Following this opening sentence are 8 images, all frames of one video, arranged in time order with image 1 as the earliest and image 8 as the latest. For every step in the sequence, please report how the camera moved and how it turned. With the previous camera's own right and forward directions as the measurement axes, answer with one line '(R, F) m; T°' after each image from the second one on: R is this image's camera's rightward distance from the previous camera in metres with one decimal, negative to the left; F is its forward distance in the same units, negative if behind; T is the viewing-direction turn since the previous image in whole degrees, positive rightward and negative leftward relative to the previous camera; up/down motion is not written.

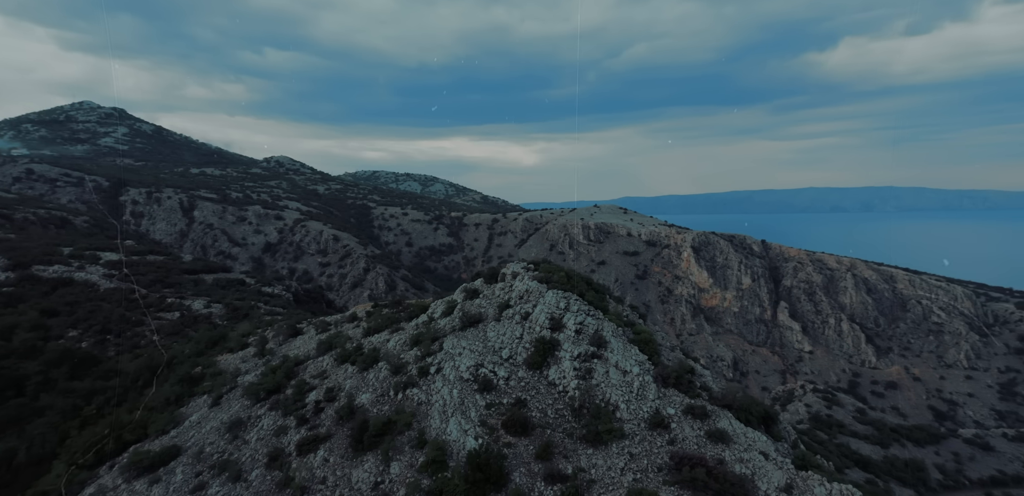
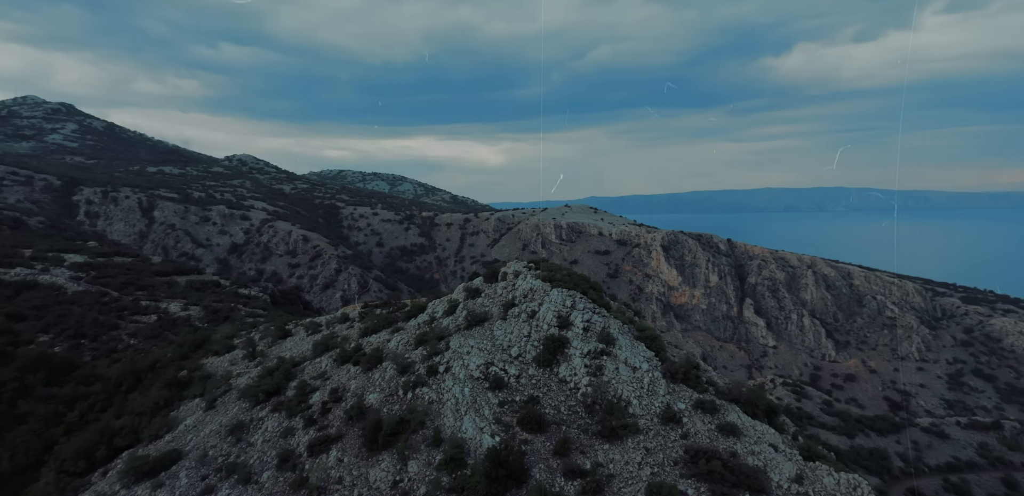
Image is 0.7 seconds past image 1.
(-1.2, -0.3) m; +3°
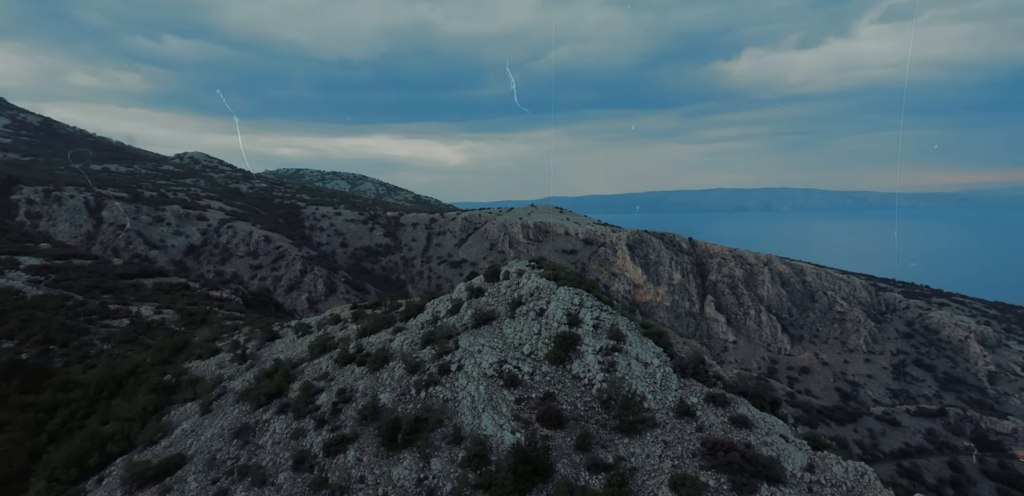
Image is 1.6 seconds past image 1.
(-1.5, -0.4) m; +4°
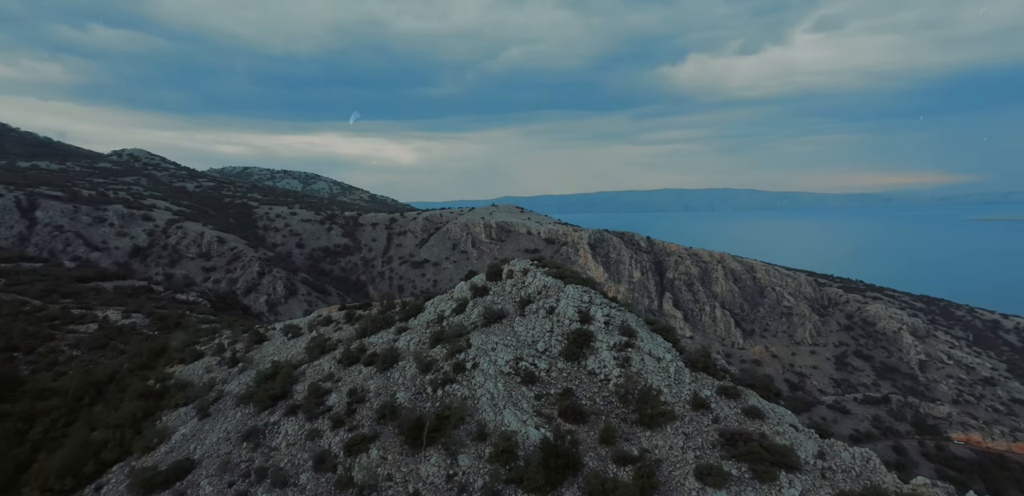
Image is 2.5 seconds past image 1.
(-1.9, -0.4) m; +5°
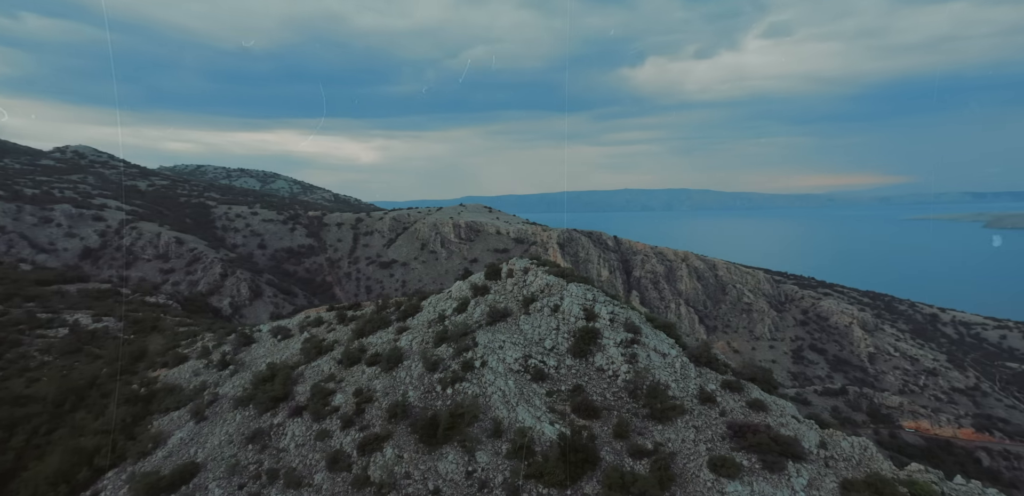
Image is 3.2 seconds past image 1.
(-1.4, -0.3) m; +4°
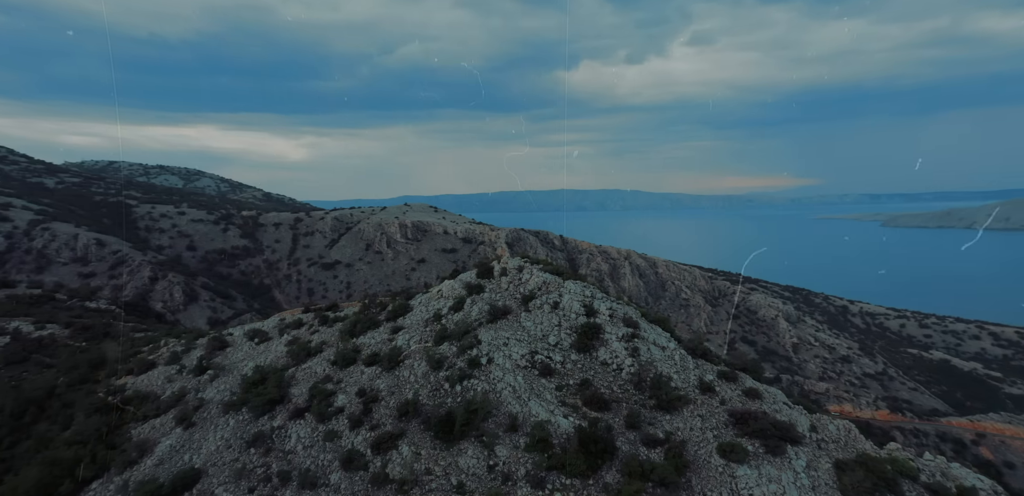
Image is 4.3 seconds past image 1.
(-2.2, -0.3) m; +7°
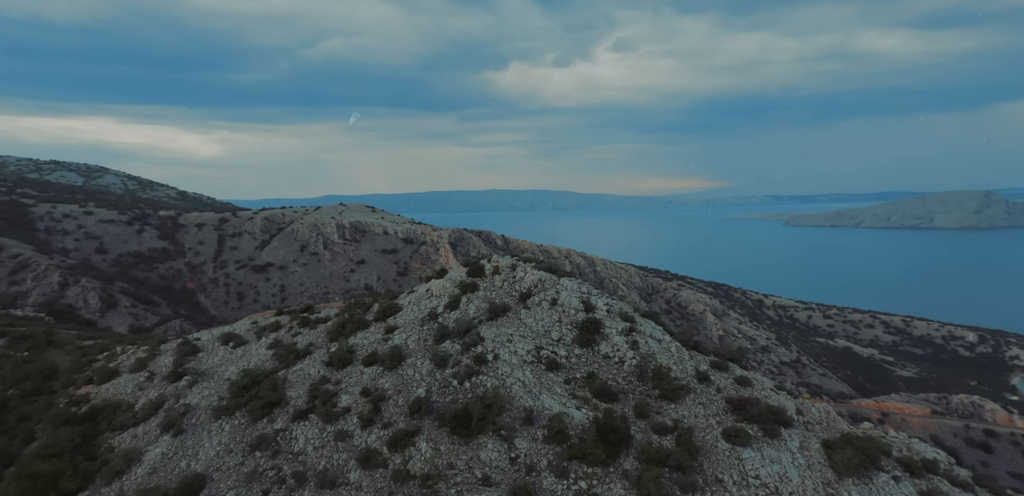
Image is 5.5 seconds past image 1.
(-2.5, -0.3) m; +7°
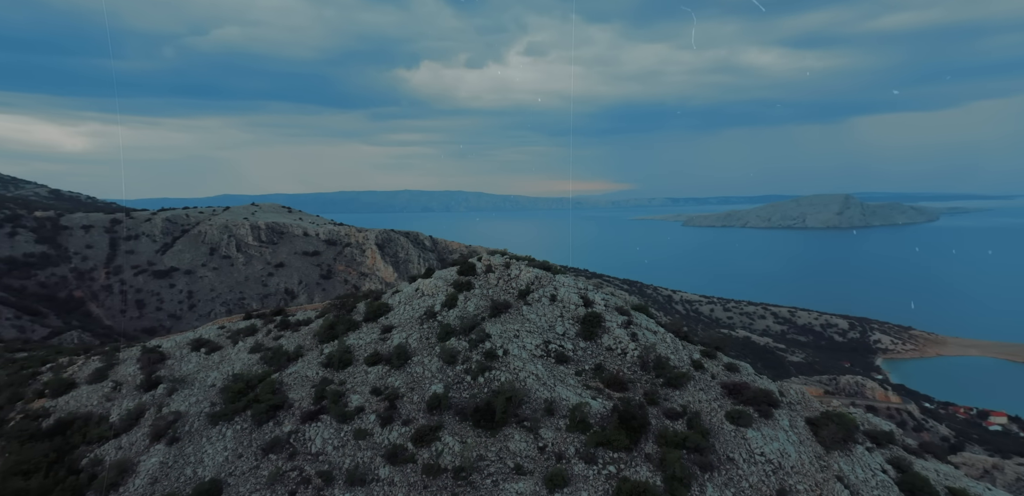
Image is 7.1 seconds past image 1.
(-3.3, -0.1) m; +9°
